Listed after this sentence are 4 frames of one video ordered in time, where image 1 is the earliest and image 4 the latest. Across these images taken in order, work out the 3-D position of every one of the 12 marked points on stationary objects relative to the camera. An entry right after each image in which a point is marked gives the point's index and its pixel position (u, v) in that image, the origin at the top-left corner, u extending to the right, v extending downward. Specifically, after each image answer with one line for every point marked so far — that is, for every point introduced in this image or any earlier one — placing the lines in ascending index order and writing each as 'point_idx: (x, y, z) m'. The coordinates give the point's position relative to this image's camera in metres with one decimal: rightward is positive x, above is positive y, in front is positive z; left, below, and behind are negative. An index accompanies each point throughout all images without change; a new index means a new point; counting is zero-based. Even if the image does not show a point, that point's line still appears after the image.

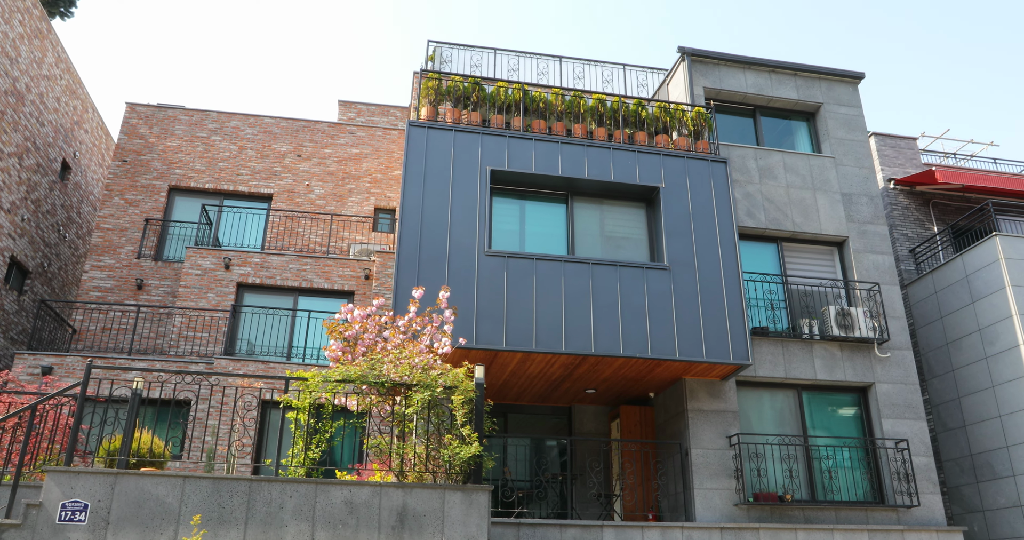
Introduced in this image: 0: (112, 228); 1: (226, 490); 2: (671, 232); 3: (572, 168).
0: (-8.1, +0.9, +14.8) m
1: (-2.3, -1.8, +5.8) m
2: (+2.2, +0.5, +10.2) m
3: (+0.9, +1.5, +10.4) m
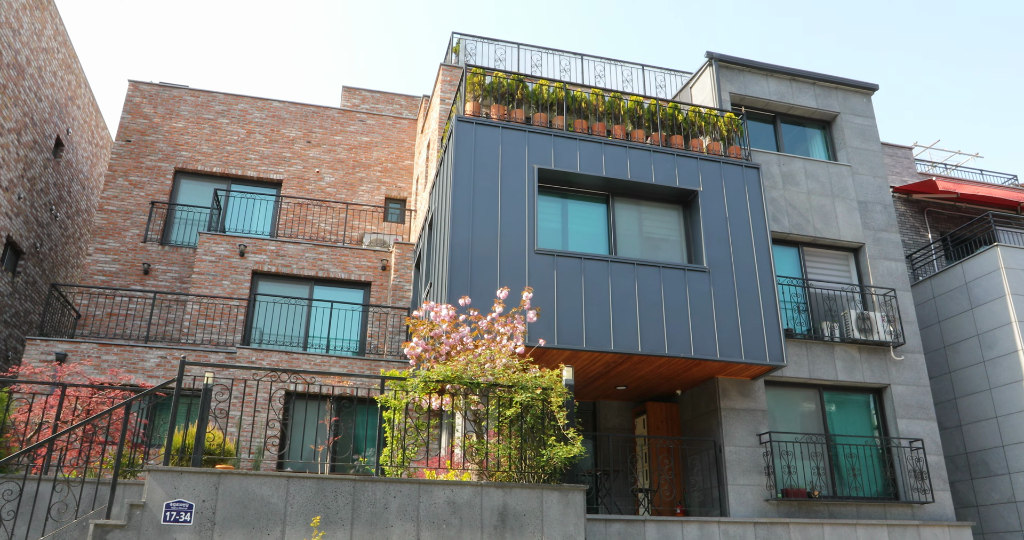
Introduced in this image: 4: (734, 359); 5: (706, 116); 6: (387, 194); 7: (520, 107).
0: (-7.8, +1.2, +14.3) m
1: (-1.4, -1.8, +5.8) m
2: (+2.8, +0.5, +10.4) m
3: (+1.5, +1.5, +10.5) m
4: (+3.0, -1.2, +9.8) m
5: (+3.1, +2.4, +11.5) m
6: (-2.7, +1.7, +15.9) m
7: (+0.1, +2.4, +10.7) m
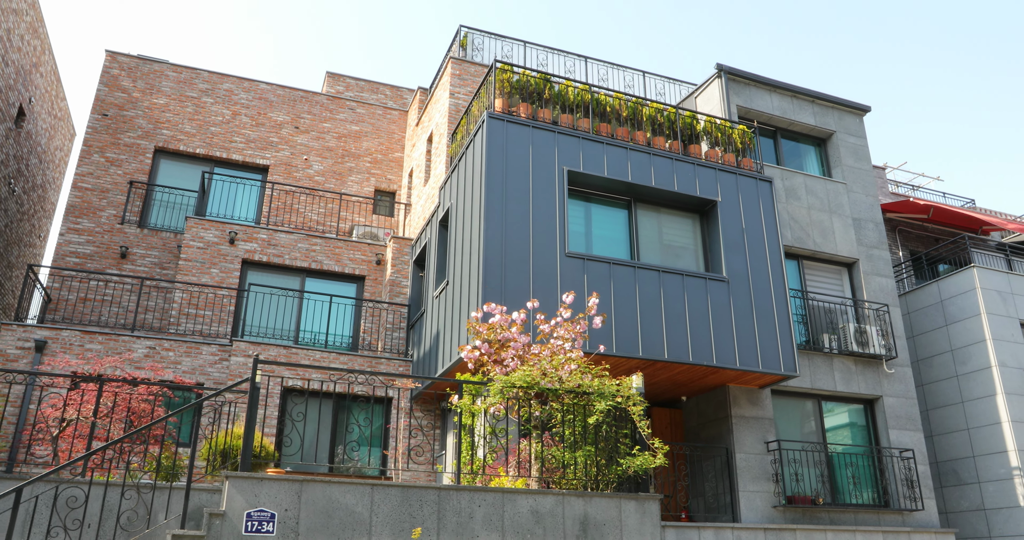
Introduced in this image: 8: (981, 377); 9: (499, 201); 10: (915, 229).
0: (-7.8, +1.5, +13.4) m
1: (-0.7, -1.7, +5.6) m
2: (+3.2, +0.3, +10.6) m
3: (+1.8, +1.4, +10.5) m
4: (+3.3, -1.4, +10.0) m
5: (+3.4, +2.3, +11.7) m
6: (-2.9, +1.8, +15.5) m
7: (+0.5, +2.4, +10.6) m
8: (+8.4, -1.9, +13.1) m
9: (-0.2, +0.9, +9.5) m
10: (+9.2, +0.9, +16.5) m
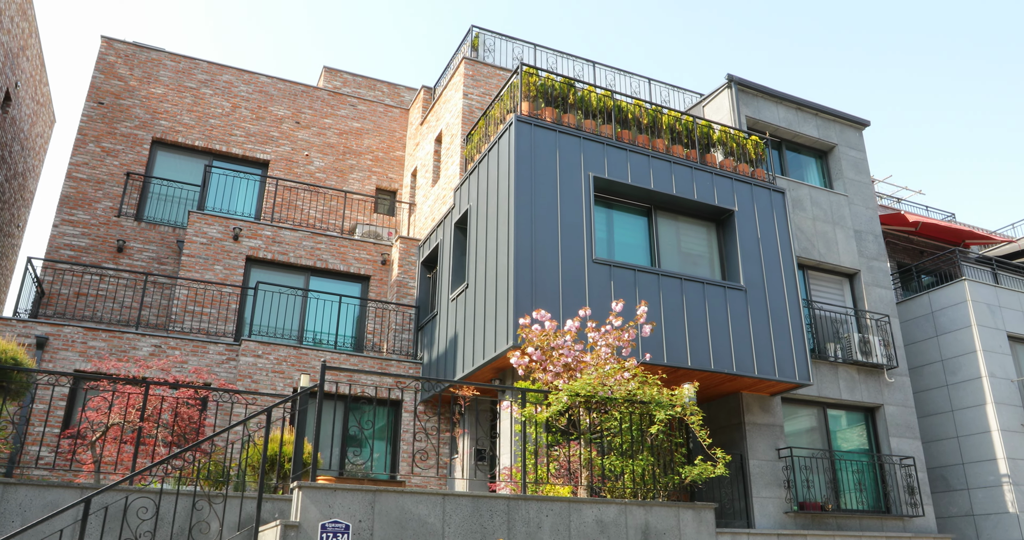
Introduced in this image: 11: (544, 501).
0: (-7.6, +1.6, +12.9) m
1: (-0.2, -1.8, +5.5) m
2: (+3.4, +0.2, +10.7) m
3: (+2.2, +1.3, +10.6) m
4: (+3.6, -1.5, +10.1) m
5: (+3.6, +2.2, +11.8) m
6: (-2.8, +1.8, +15.3) m
7: (+0.9, +2.3, +10.6) m
8: (+8.5, -2.2, +13.5) m
9: (+0.2, +0.8, +9.4) m
10: (+9.1, +0.7, +17.0) m
11: (+0.2, -1.8, +5.7) m
